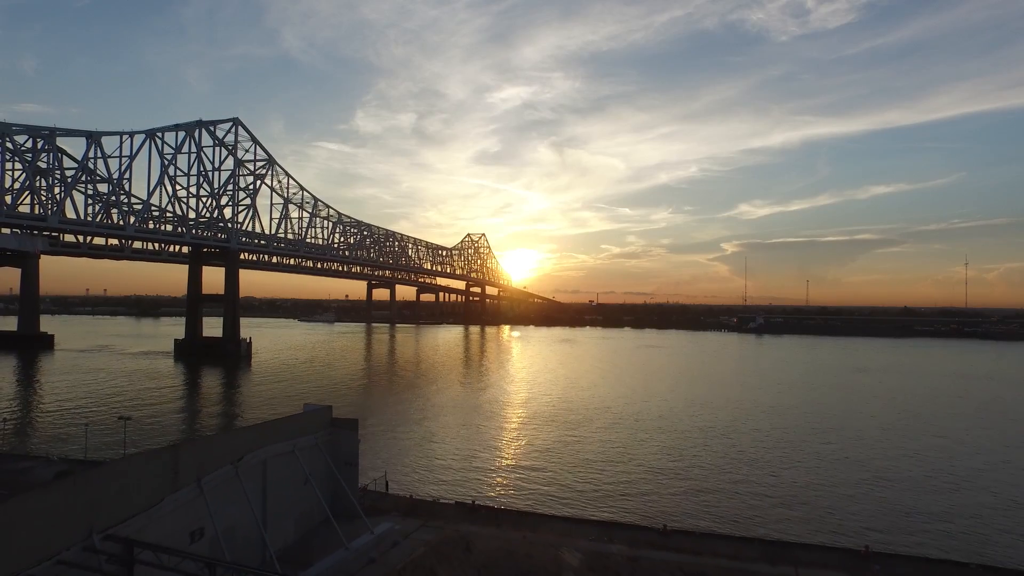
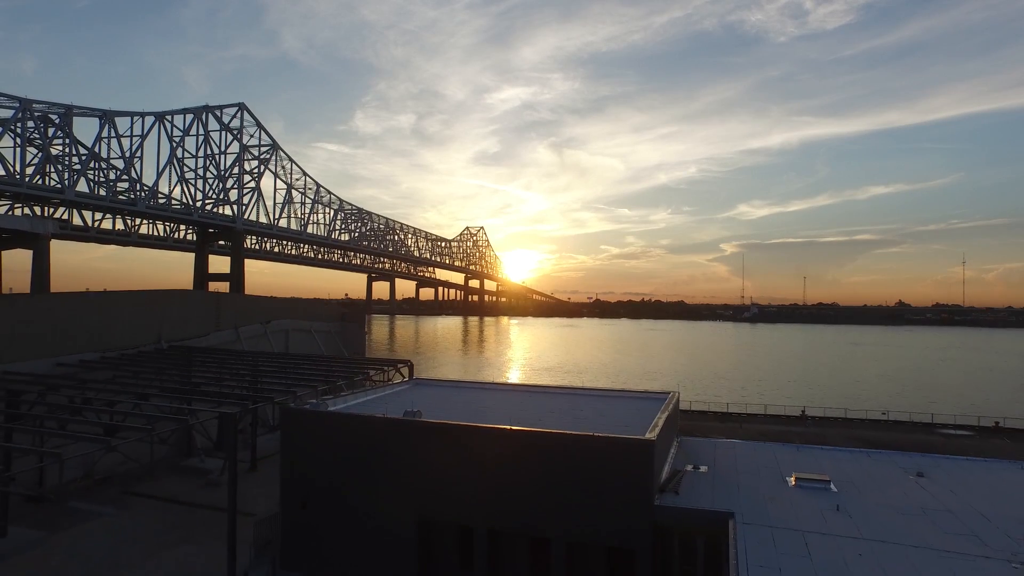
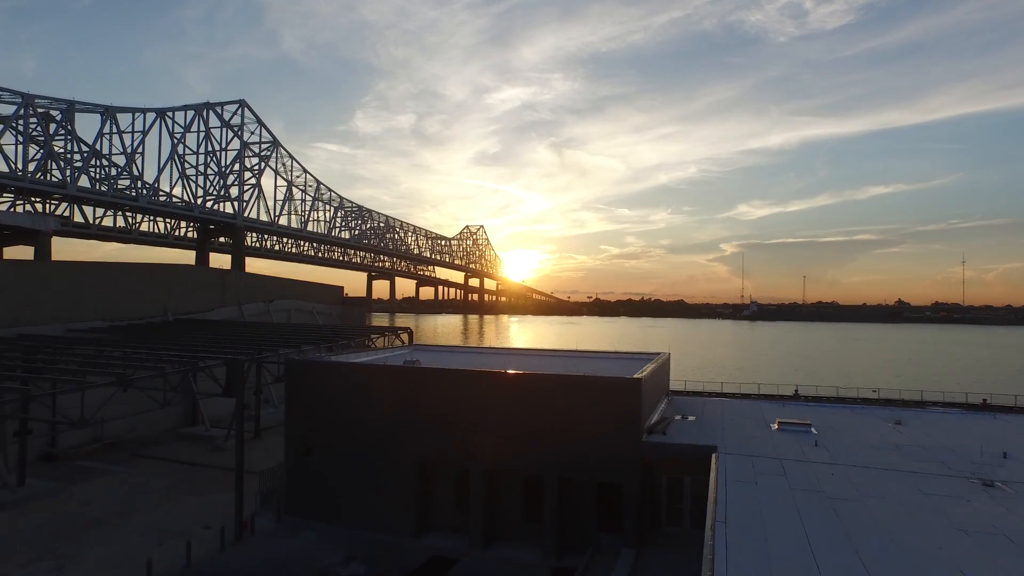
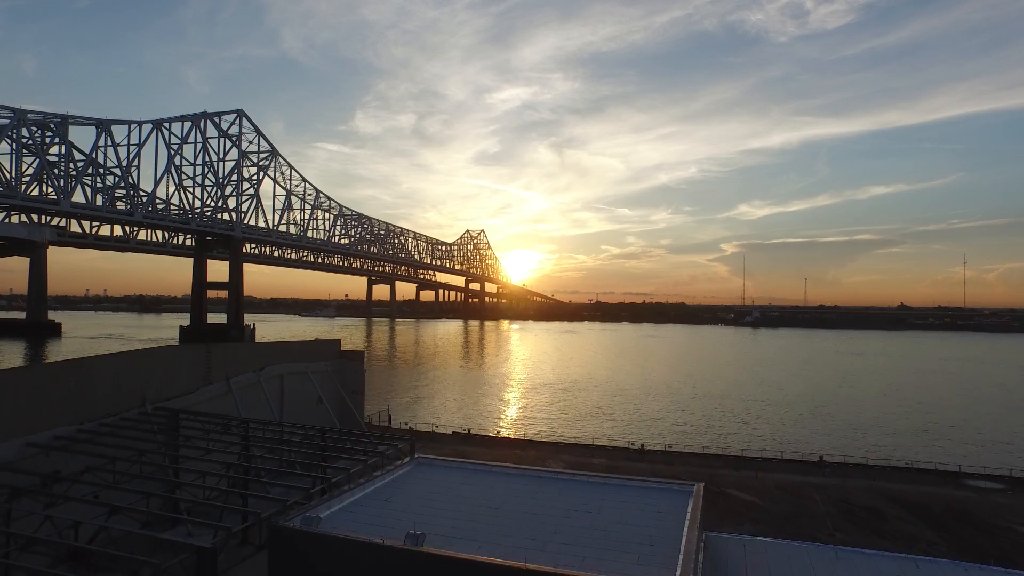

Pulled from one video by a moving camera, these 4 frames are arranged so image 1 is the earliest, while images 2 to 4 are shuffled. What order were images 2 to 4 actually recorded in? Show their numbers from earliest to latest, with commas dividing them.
4, 2, 3
